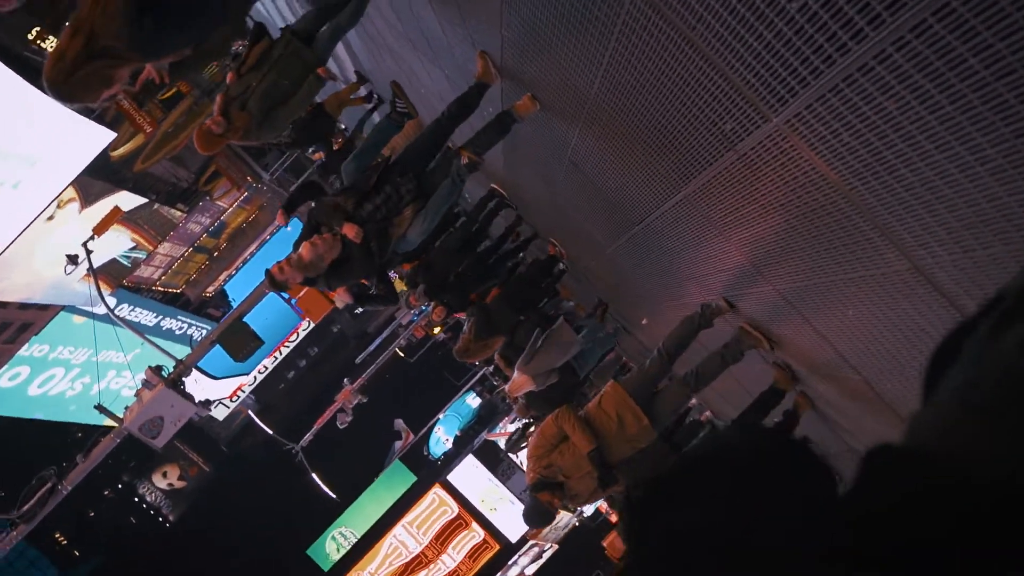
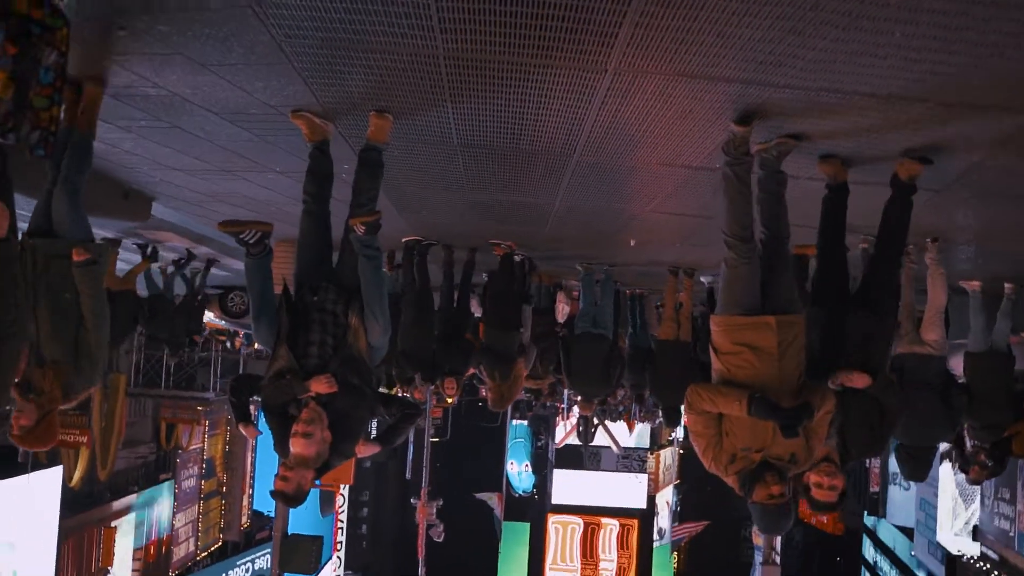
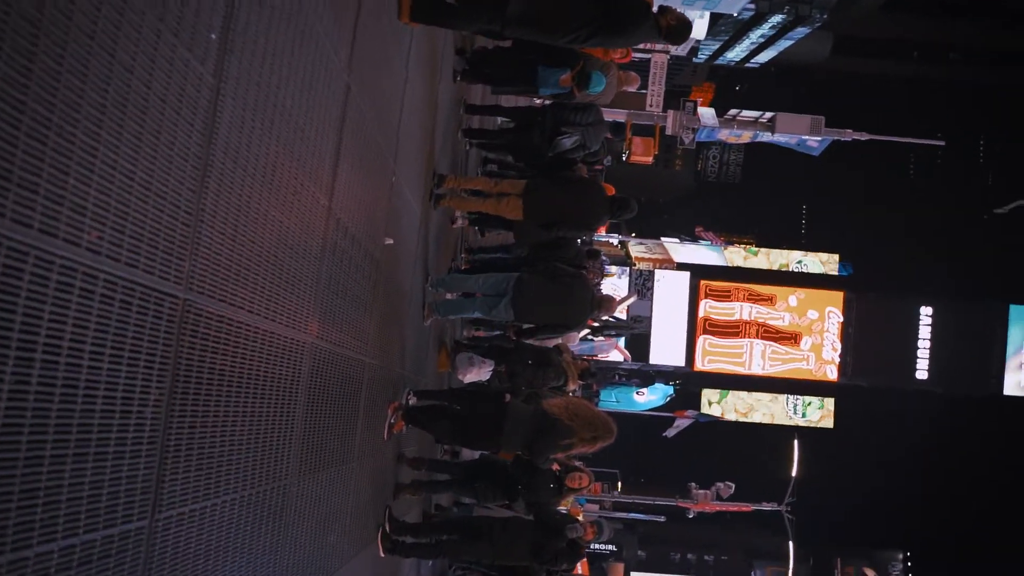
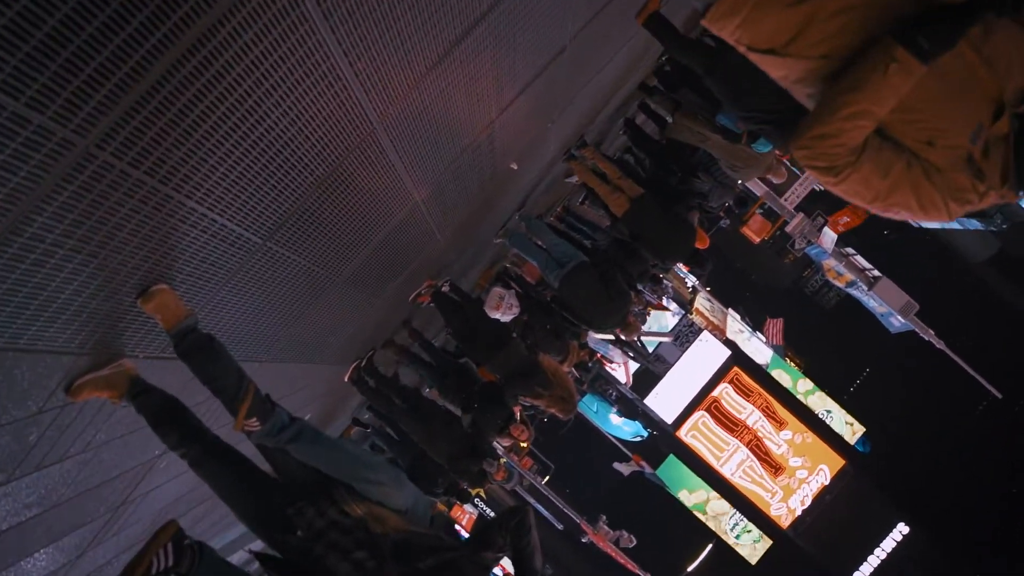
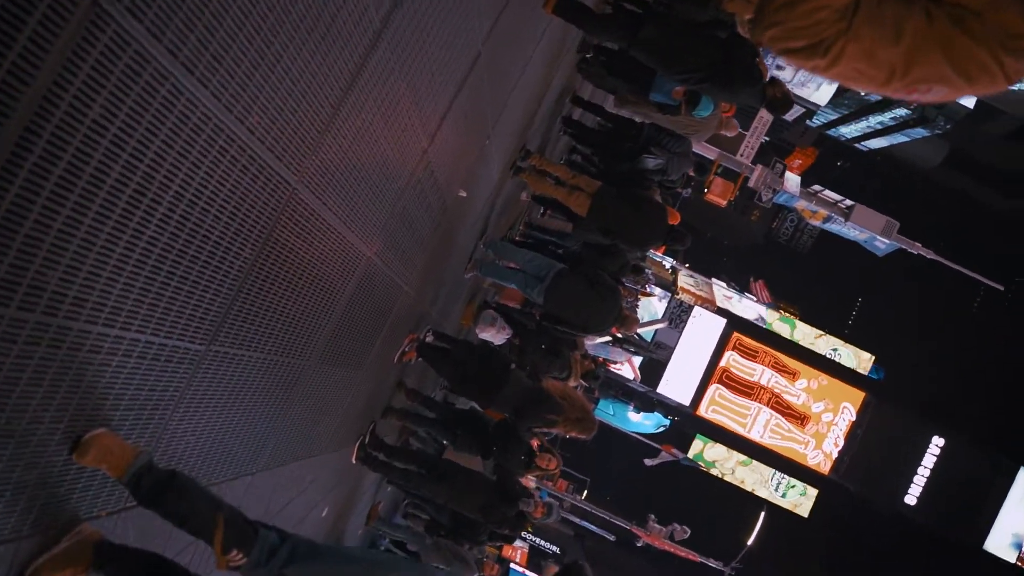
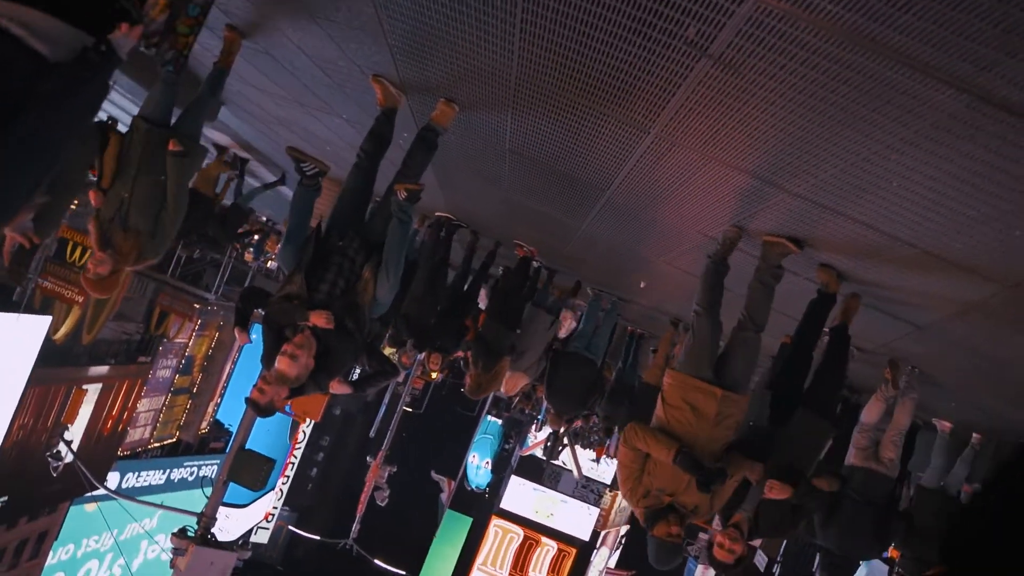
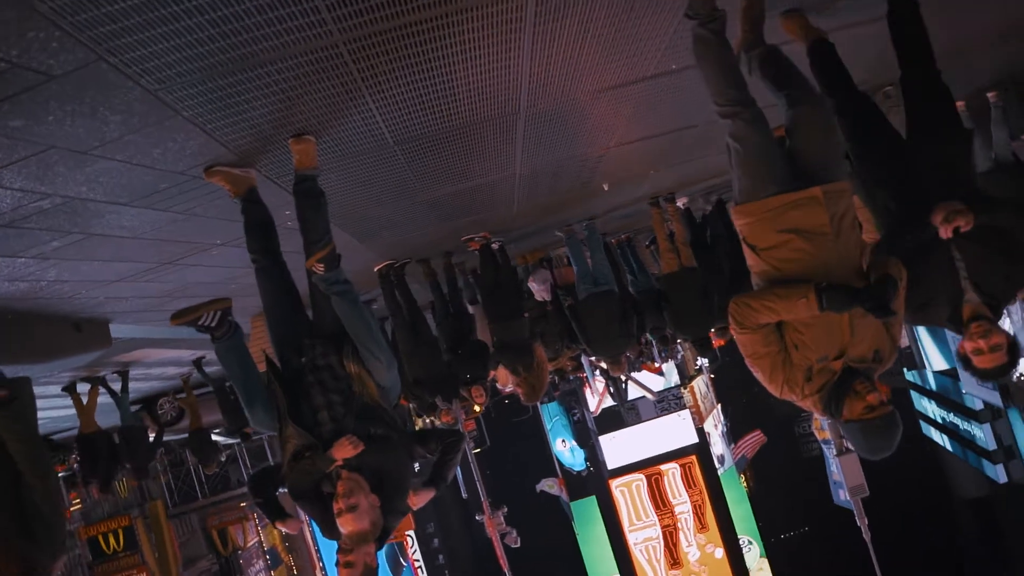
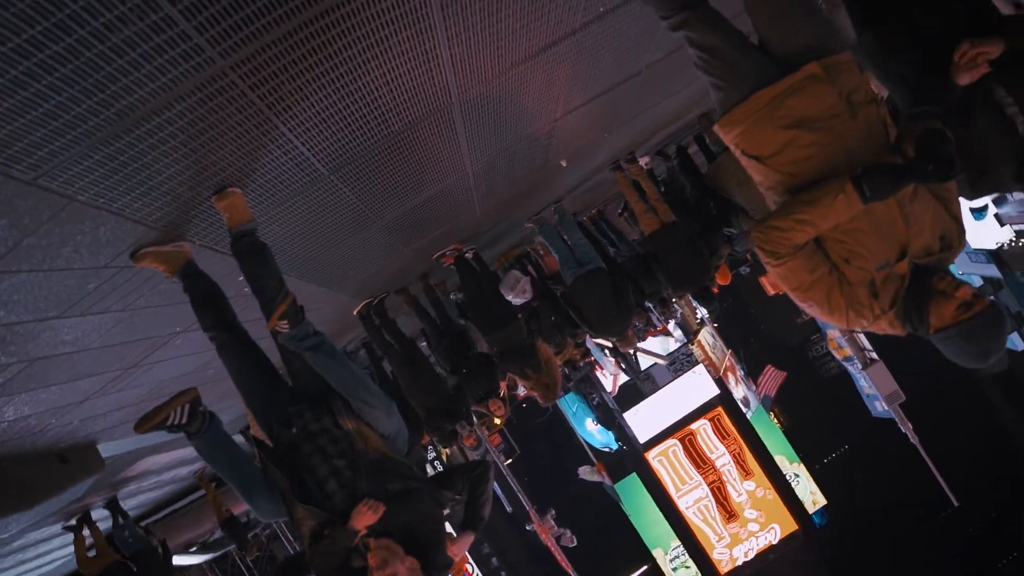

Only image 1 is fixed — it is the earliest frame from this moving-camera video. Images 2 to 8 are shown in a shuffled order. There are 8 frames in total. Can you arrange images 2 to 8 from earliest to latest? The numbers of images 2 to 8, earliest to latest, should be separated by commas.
6, 2, 7, 8, 4, 5, 3
